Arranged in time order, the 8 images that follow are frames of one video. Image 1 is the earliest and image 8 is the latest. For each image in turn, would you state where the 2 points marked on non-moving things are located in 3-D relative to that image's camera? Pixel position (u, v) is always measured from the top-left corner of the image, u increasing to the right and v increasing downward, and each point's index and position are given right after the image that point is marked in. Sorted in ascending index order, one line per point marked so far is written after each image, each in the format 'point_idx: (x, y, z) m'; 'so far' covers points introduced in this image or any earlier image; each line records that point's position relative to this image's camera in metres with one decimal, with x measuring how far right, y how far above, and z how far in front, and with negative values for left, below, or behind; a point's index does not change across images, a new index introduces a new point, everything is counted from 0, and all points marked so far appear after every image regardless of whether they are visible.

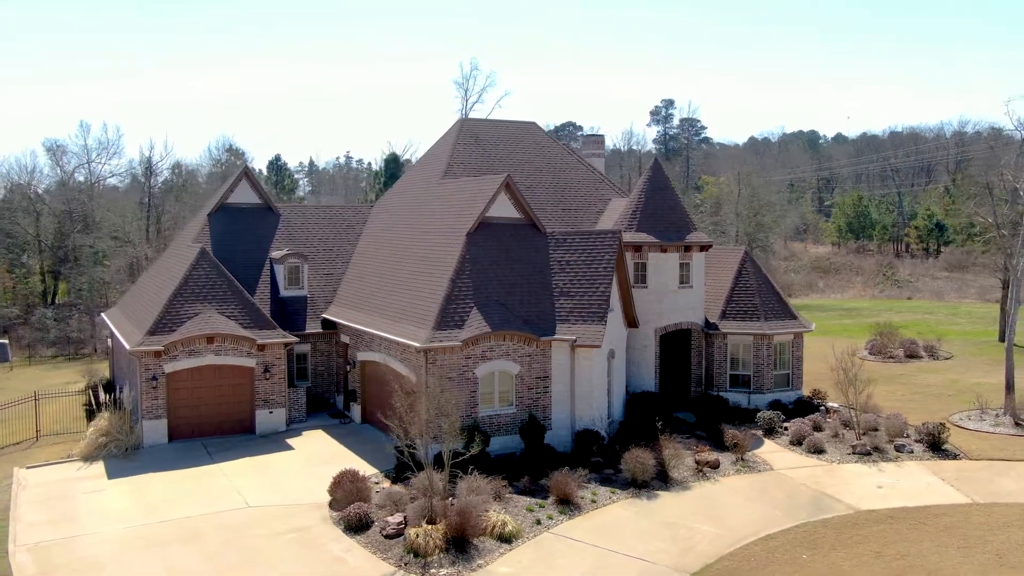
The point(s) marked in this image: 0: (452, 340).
0: (-1.5, -1.4, +19.6) m
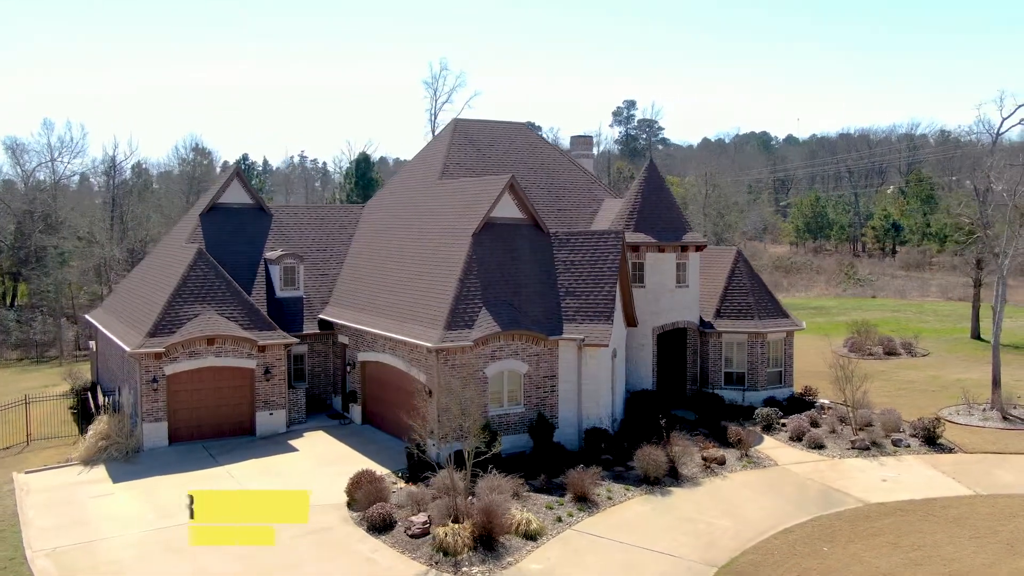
0: (-1.3, -1.4, +19.6) m
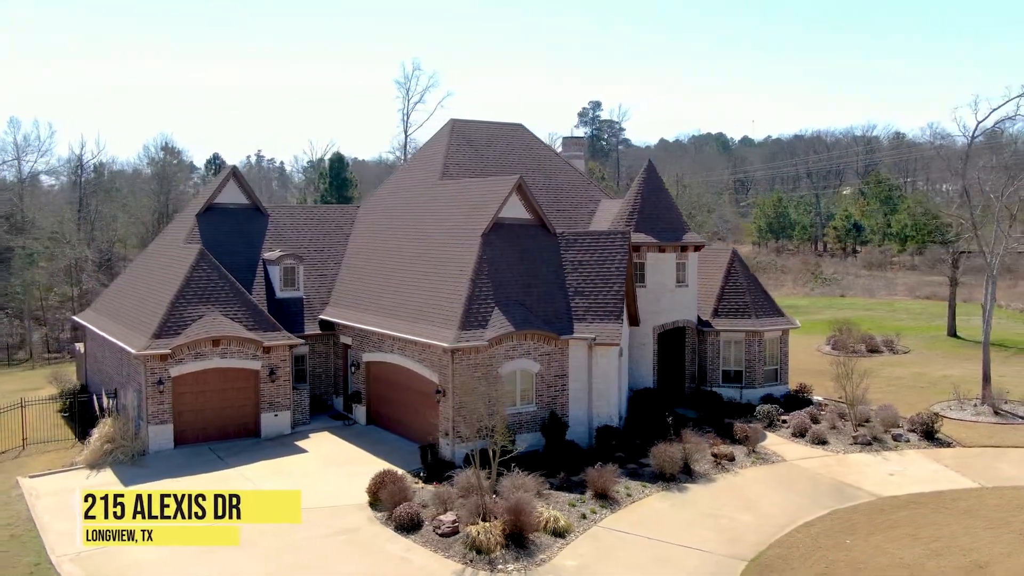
0: (-0.9, -1.4, +19.7) m
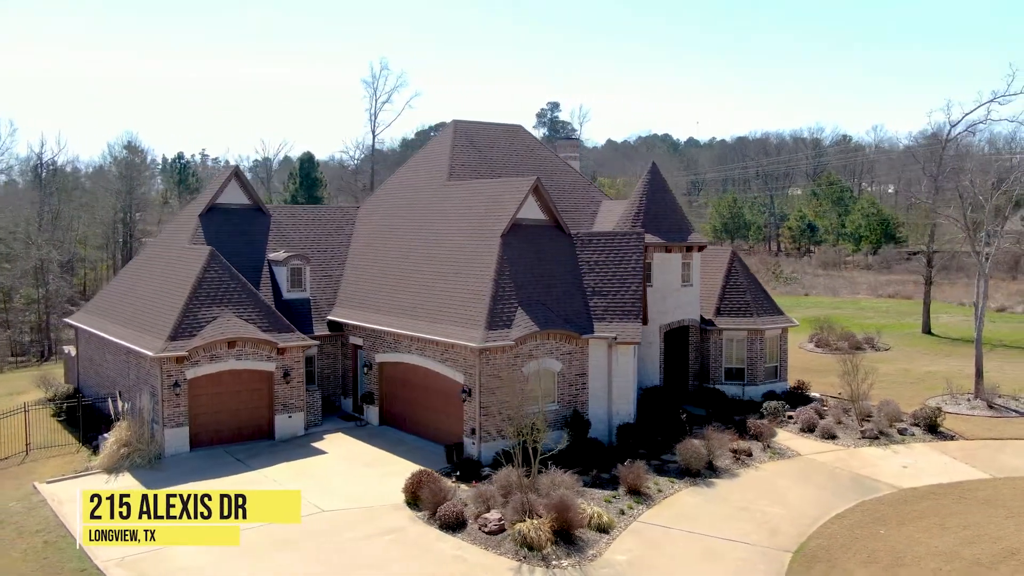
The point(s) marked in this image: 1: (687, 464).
0: (-0.2, -1.4, +19.9) m
1: (+4.5, -4.5, +19.2) m
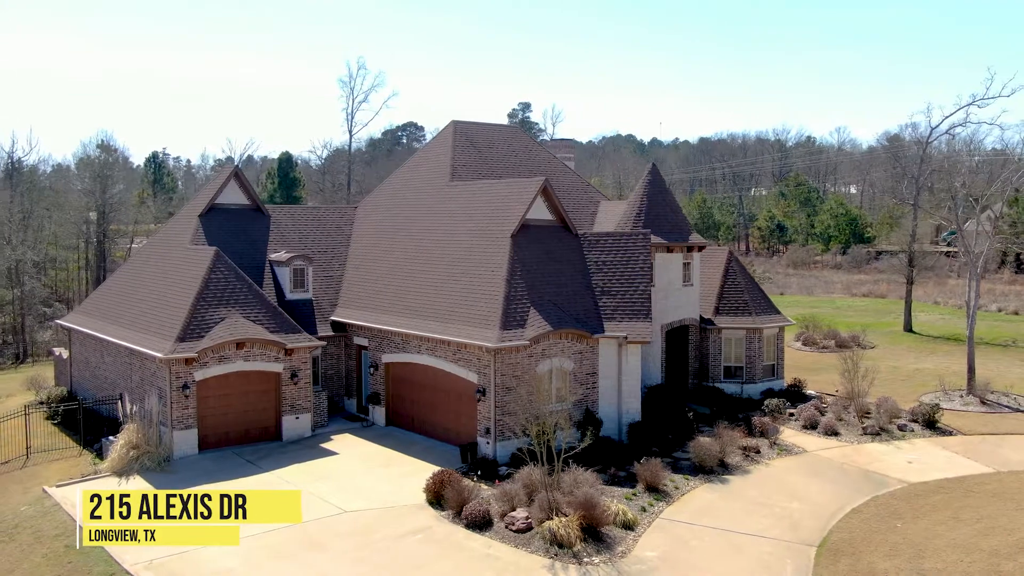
0: (+0.2, -1.4, +20.0) m
1: (+4.9, -4.5, +19.5) m
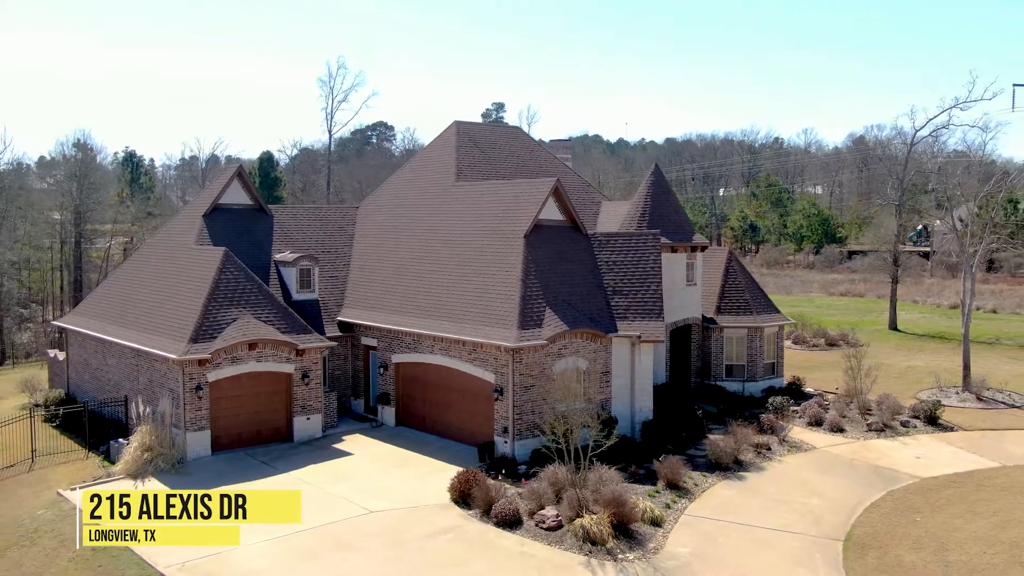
0: (+0.7, -1.4, +20.1) m
1: (+5.4, -4.5, +19.7) m
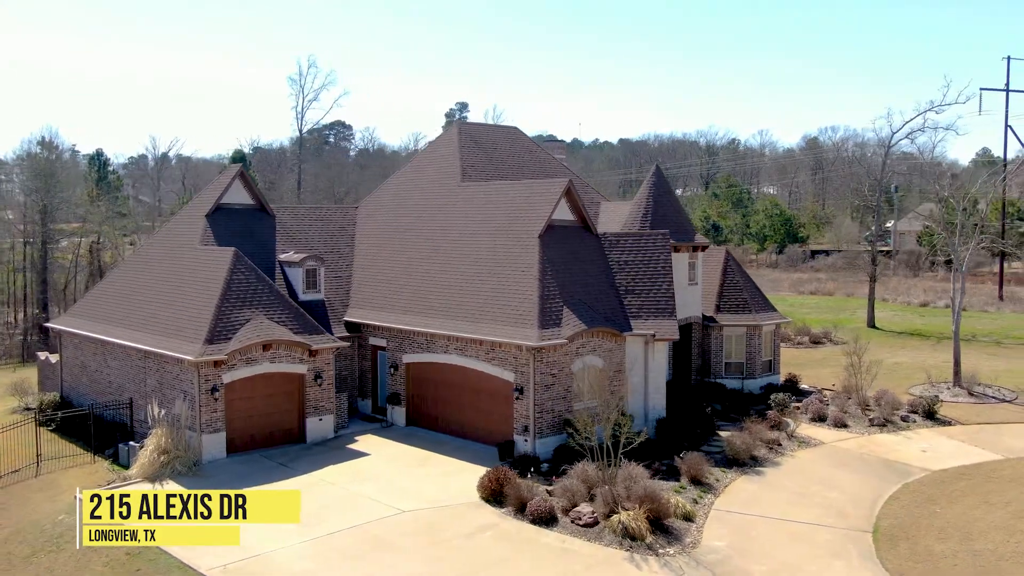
0: (+1.2, -1.4, +20.3) m
1: (+5.9, -4.4, +20.1) m
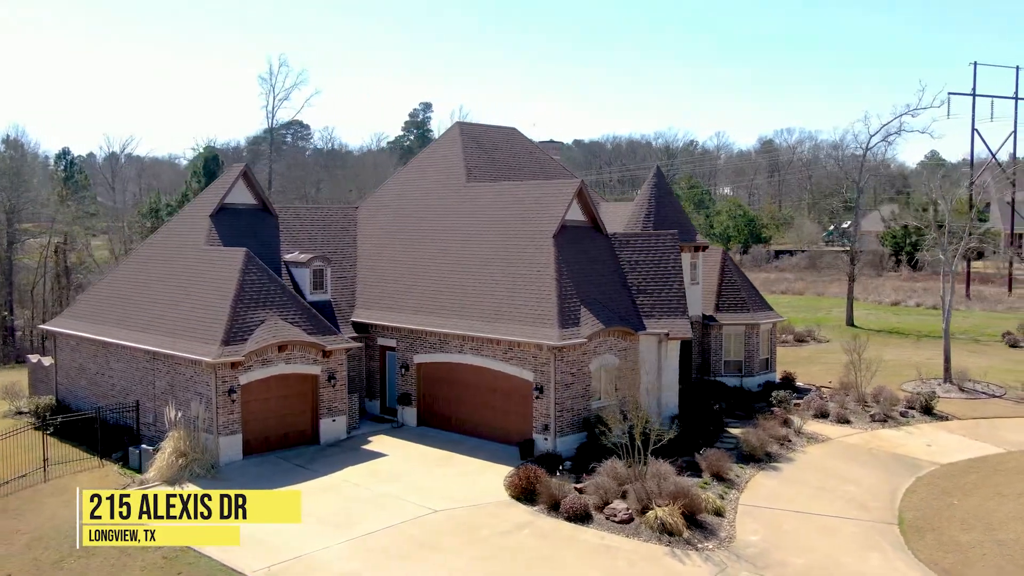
0: (+1.8, -1.4, +20.6) m
1: (+6.5, -4.4, +20.6) m
